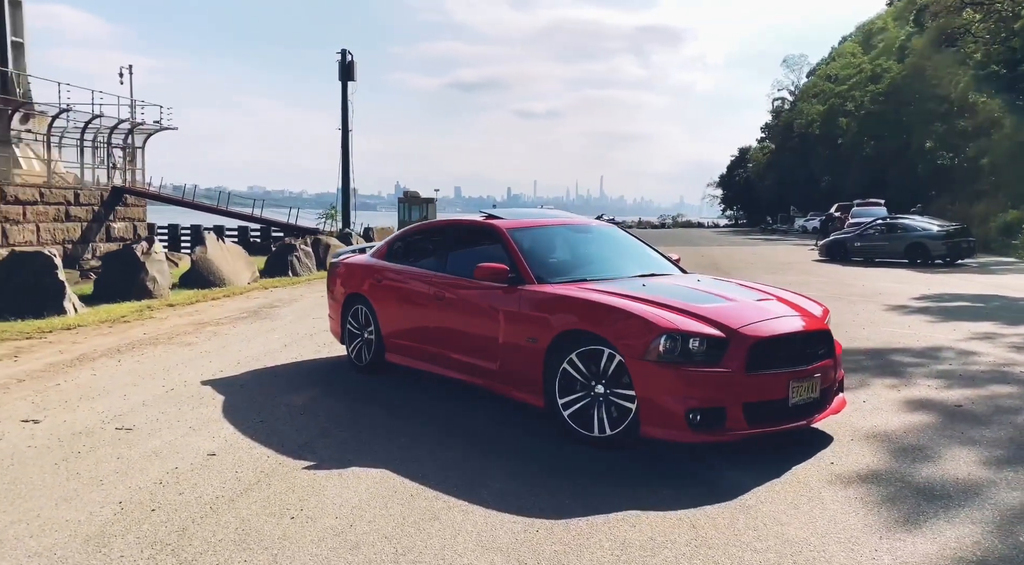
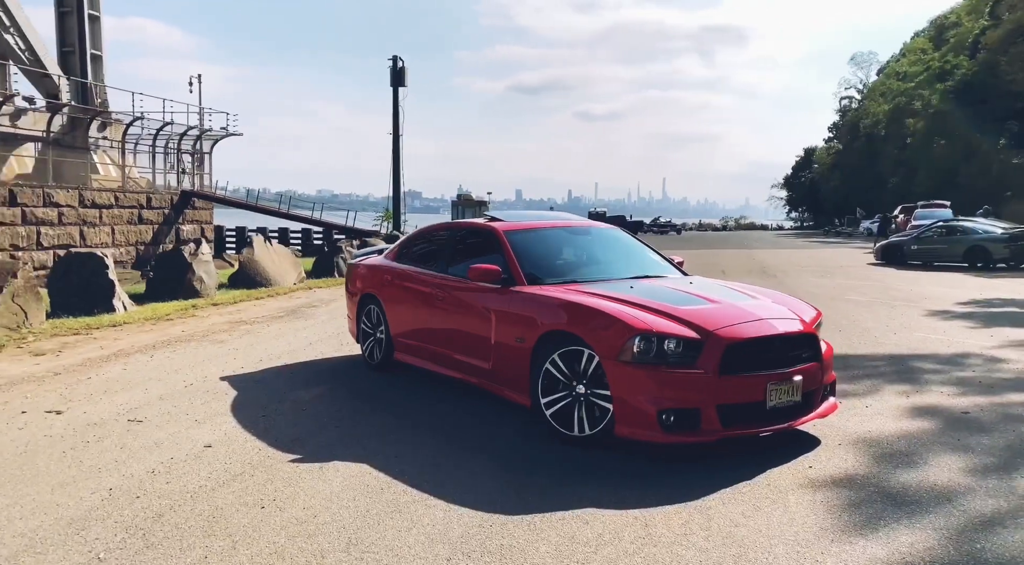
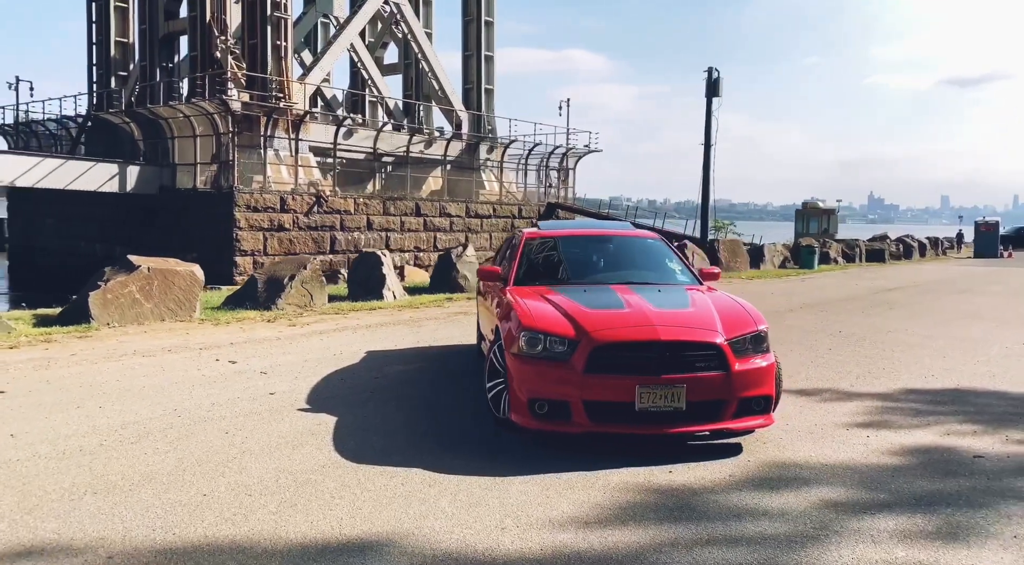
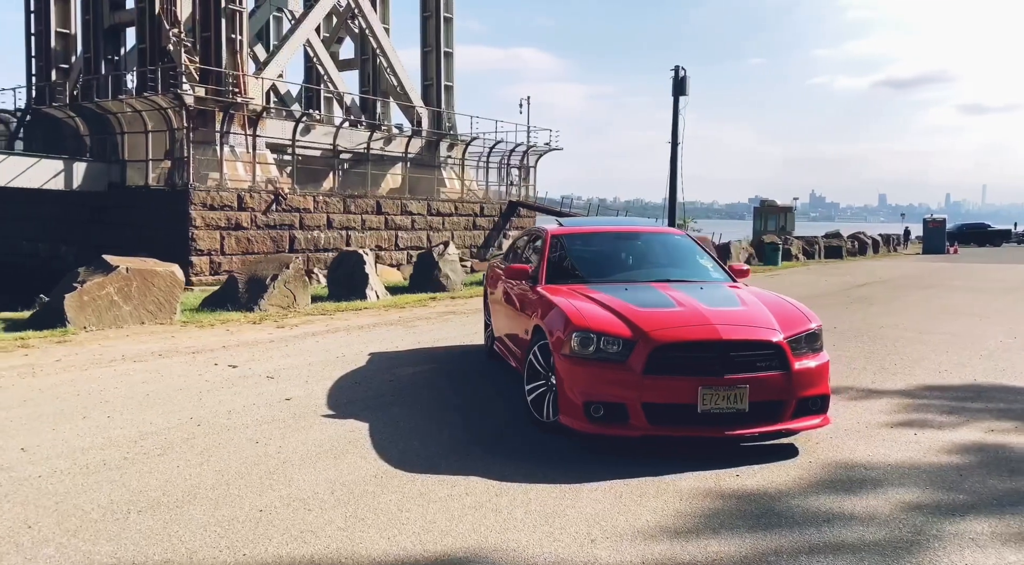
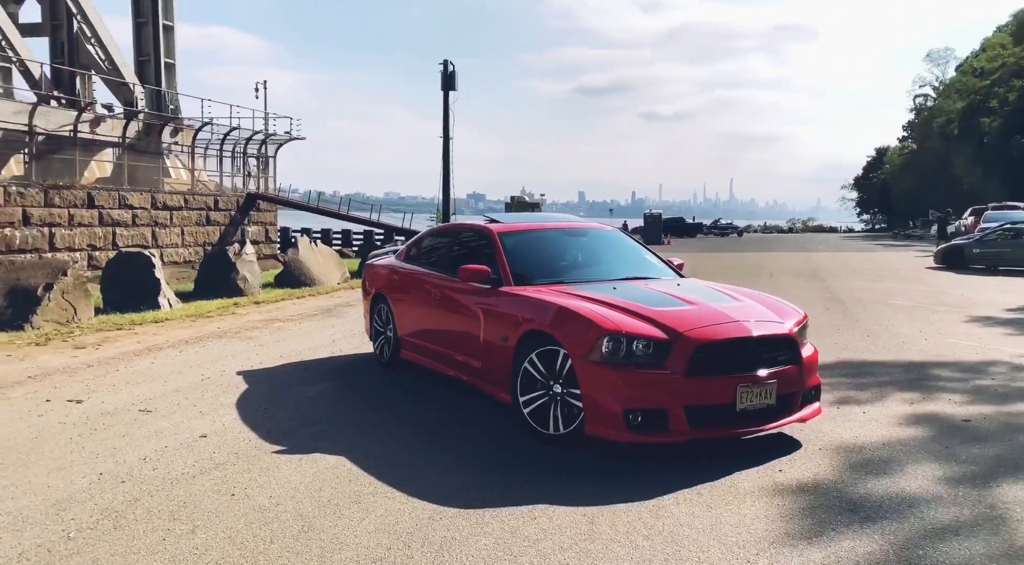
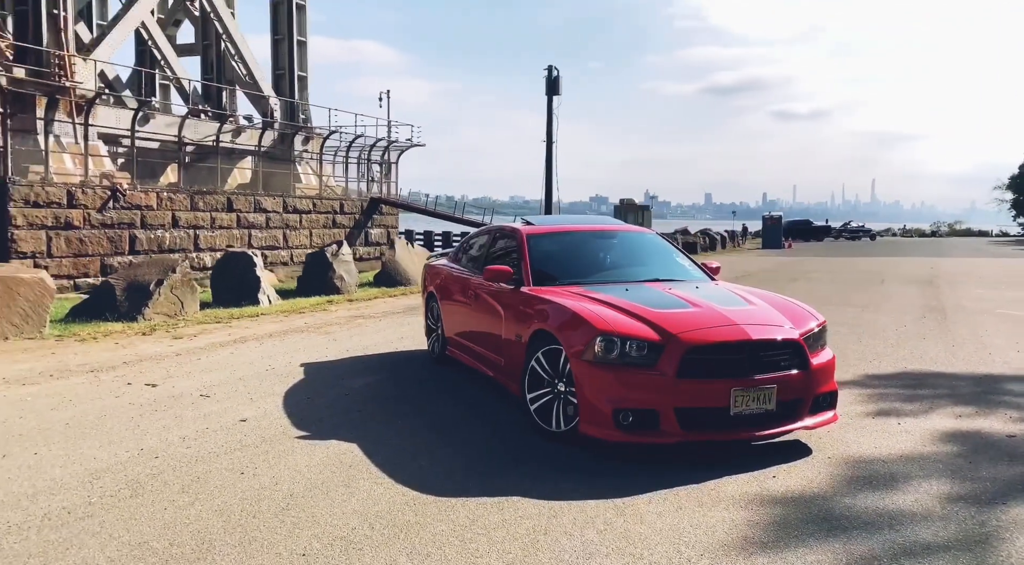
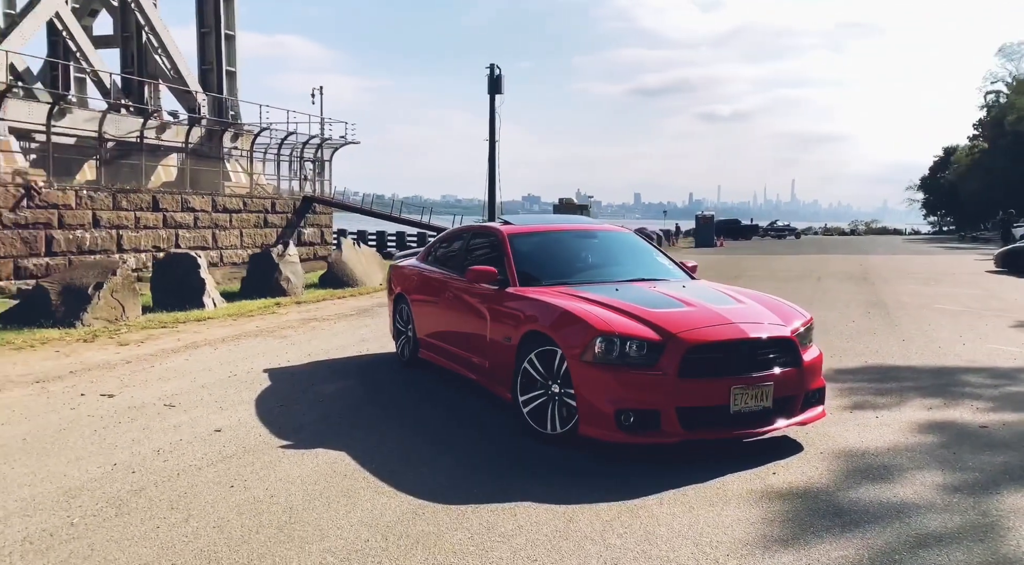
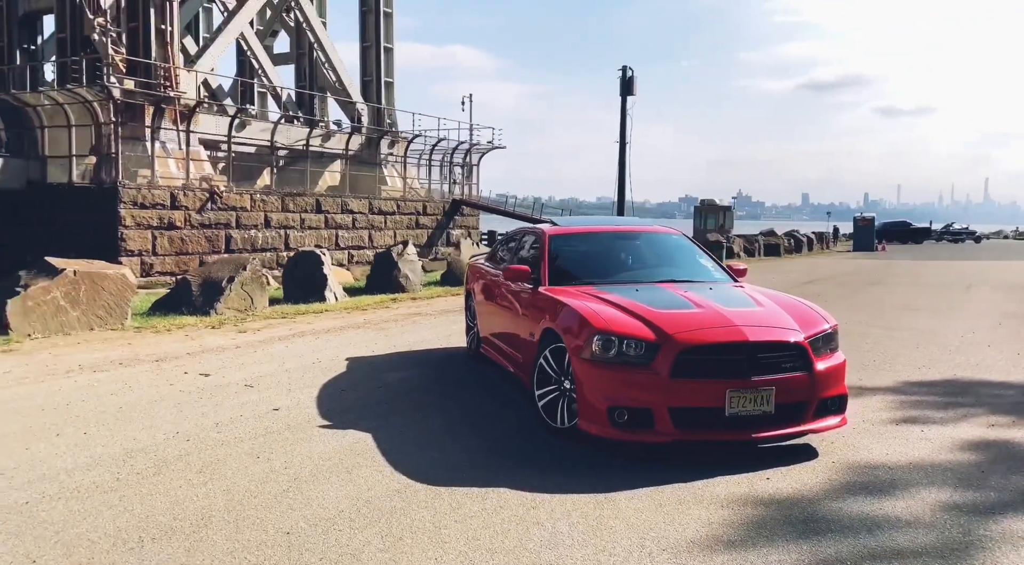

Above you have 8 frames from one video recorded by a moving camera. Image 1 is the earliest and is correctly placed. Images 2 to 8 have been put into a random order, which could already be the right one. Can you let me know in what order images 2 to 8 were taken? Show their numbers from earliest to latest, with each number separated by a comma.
2, 5, 7, 6, 8, 4, 3
